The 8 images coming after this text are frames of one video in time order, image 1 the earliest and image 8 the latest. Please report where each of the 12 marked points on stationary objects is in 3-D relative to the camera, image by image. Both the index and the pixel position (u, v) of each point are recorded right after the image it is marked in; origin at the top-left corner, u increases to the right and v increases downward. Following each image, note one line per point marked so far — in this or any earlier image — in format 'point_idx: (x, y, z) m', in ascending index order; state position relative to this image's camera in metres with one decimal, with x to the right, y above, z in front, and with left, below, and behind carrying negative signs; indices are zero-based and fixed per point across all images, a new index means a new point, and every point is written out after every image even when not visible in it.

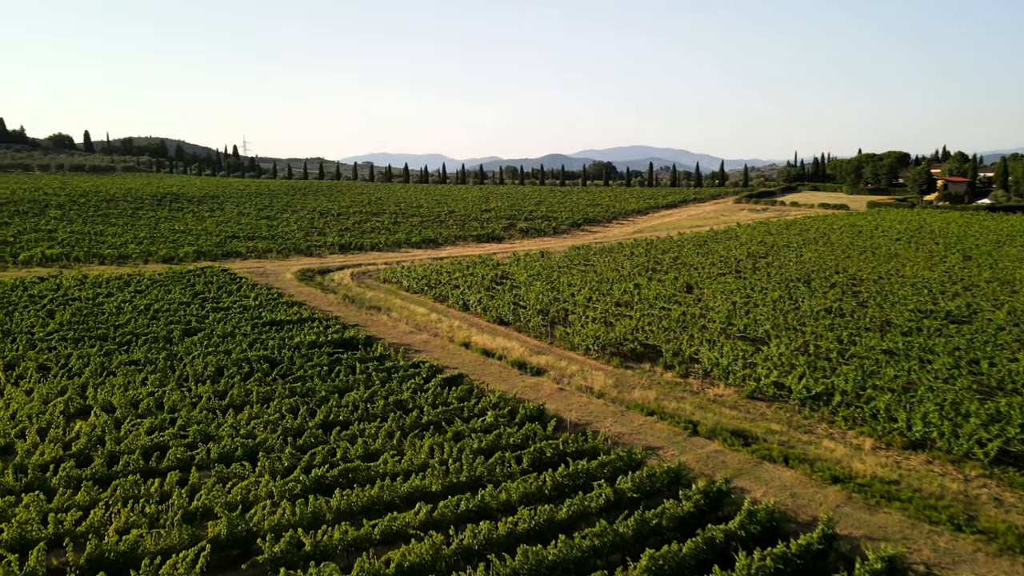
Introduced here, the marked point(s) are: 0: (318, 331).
0: (-5.4, -1.2, +19.9) m
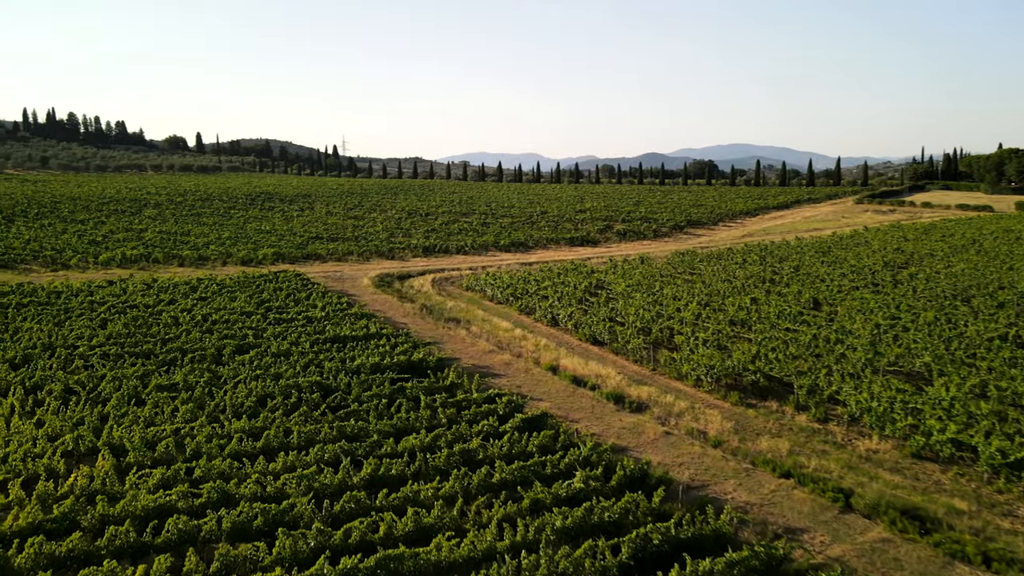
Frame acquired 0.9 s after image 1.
0: (-3.1, -1.6, +17.4) m
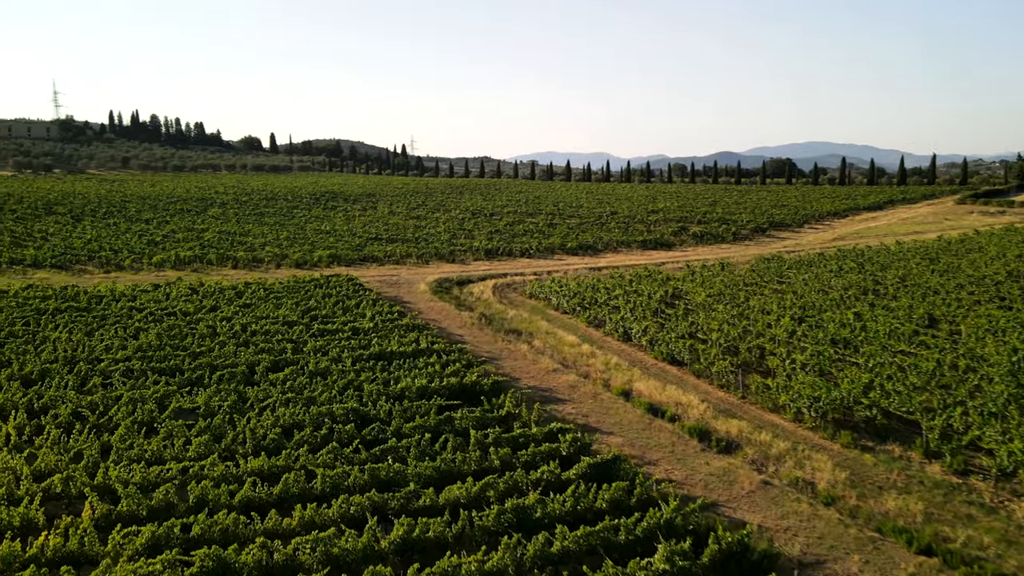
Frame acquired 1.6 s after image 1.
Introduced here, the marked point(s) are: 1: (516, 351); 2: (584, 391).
0: (-1.7, -1.8, +15.4) m
1: (+0.1, -1.7, +19.9) m
2: (+1.7, -2.4, +16.8) m
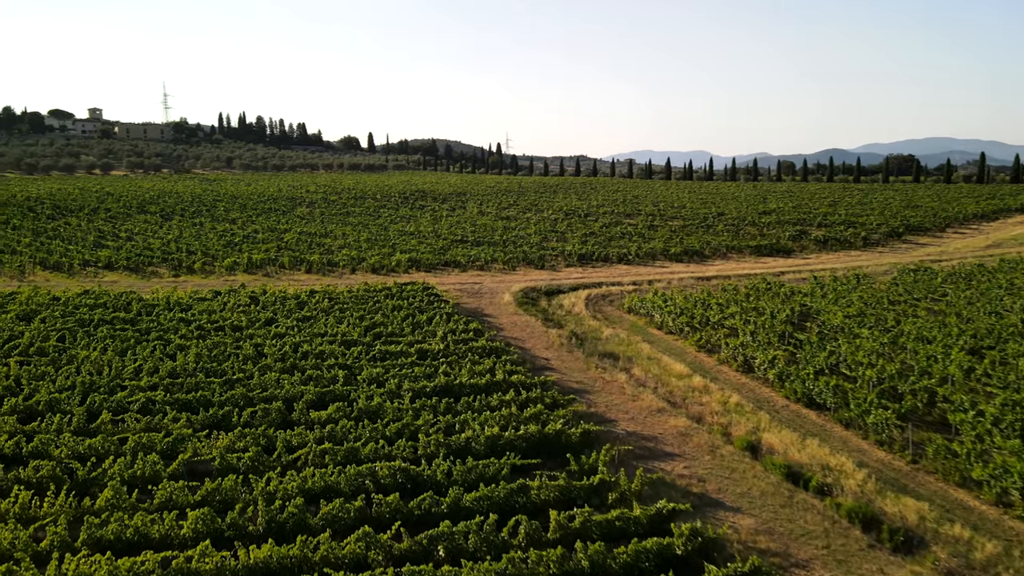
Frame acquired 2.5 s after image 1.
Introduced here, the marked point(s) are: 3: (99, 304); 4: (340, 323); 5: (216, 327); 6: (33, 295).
0: (-0.1, -2.2, +12.4) m
1: (+2.3, -2.2, +16.6) m
2: (+3.5, -2.8, +13.3) m
3: (-10.7, -0.4, +18.5) m
4: (-4.4, -0.9, +18.1) m
5: (-7.0, -0.9, +17.0) m
6: (-12.9, -0.2, +19.2) m
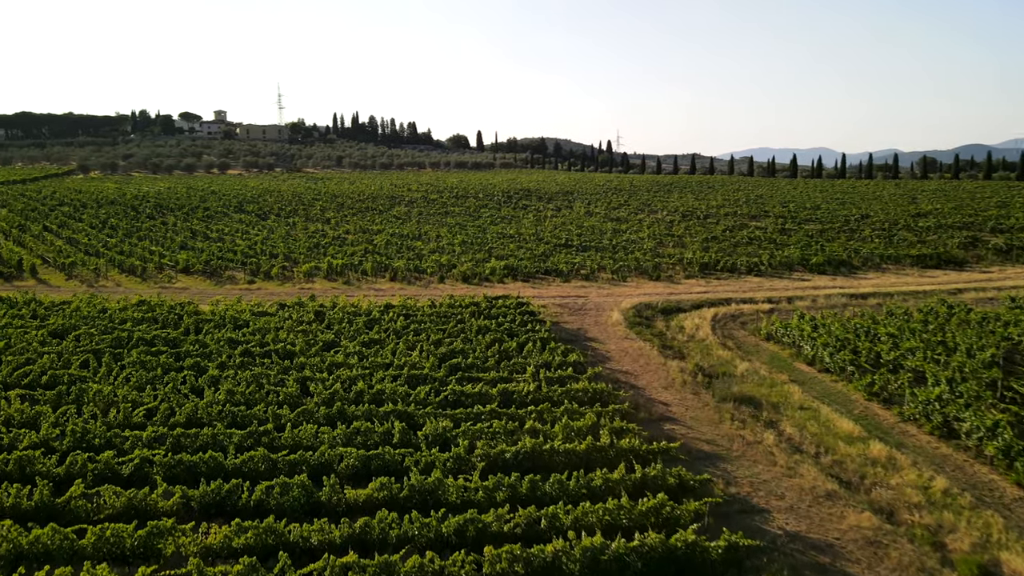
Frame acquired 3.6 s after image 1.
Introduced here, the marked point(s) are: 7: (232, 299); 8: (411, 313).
0: (+1.3, -2.7, +8.7) m
1: (+4.2, -2.7, +12.4) m
2: (+4.9, -3.4, +9.0) m
3: (-8.3, -0.7, +16.3) m
4: (-2.1, -1.3, +15.0) m
5: (-4.9, -1.2, +14.2) m
6: (-10.4, -0.4, +17.4) m
7: (-7.7, -0.3, +19.6) m
8: (-2.5, -0.6, +18.1) m
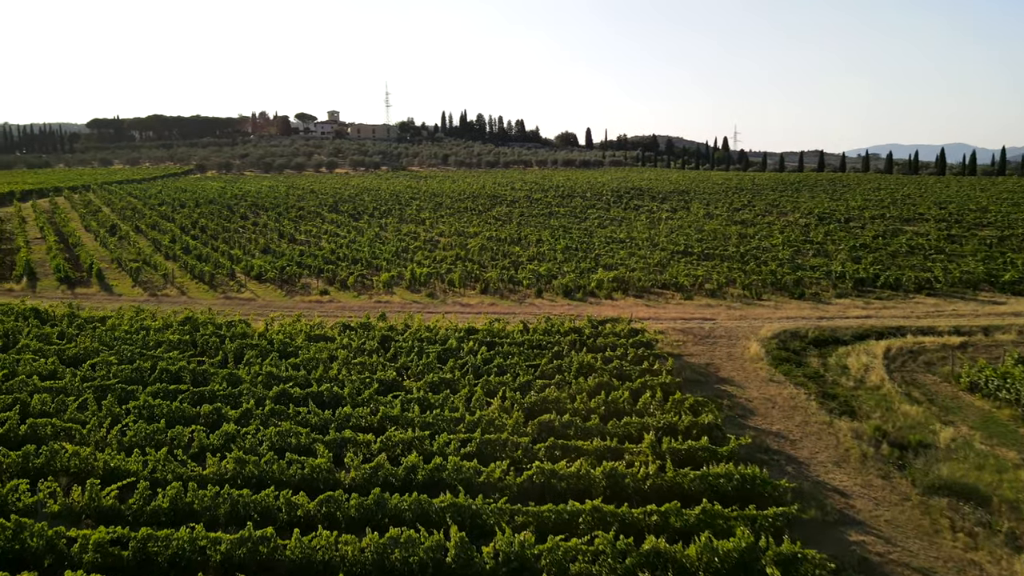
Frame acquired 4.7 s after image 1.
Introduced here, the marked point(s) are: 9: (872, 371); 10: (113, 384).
0: (+2.0, -3.2, +4.8) m
1: (+5.5, -3.3, +8.1) m
2: (+5.7, -4.0, +4.6) m
3: (-6.3, -1.0, +13.7) m
4: (-0.3, -1.7, +11.5) m
5: (-3.2, -1.7, +11.2) m
6: (-8.1, -0.7, +15.1) m
7: (-5.2, -0.6, +16.9) m
8: (-0.3, -1.1, +14.7) m
9: (+7.4, -1.7, +14.6) m
10: (-6.2, -1.5, +11.1) m
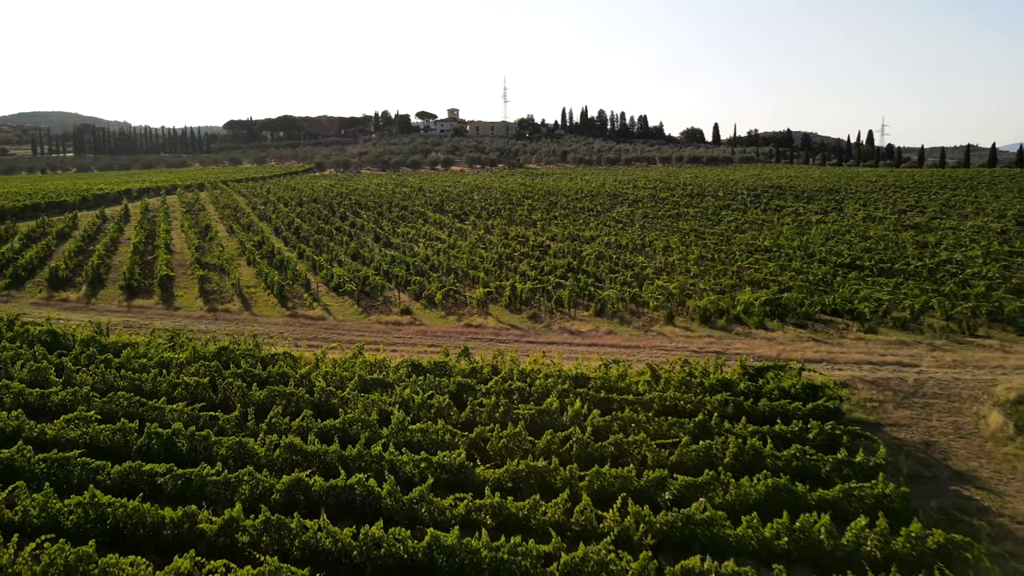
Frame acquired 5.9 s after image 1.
0: (+2.2, -3.8, +0.4) m
1: (+6.2, -4.0, +3.0) m
2: (+5.7, -4.7, -0.4) m
3: (-4.5, -1.4, +10.5) m
4: (+0.9, -2.3, +7.4) m
5: (-1.9, -2.1, +7.5) m
6: (-6.1, -1.1, +12.2) m
7: (-2.9, -1.1, +13.5) m
8: (+1.5, -1.6, +10.5) m
9: (+9.1, -2.4, +9.2) m
10: (-4.9, -1.9, +8.0) m
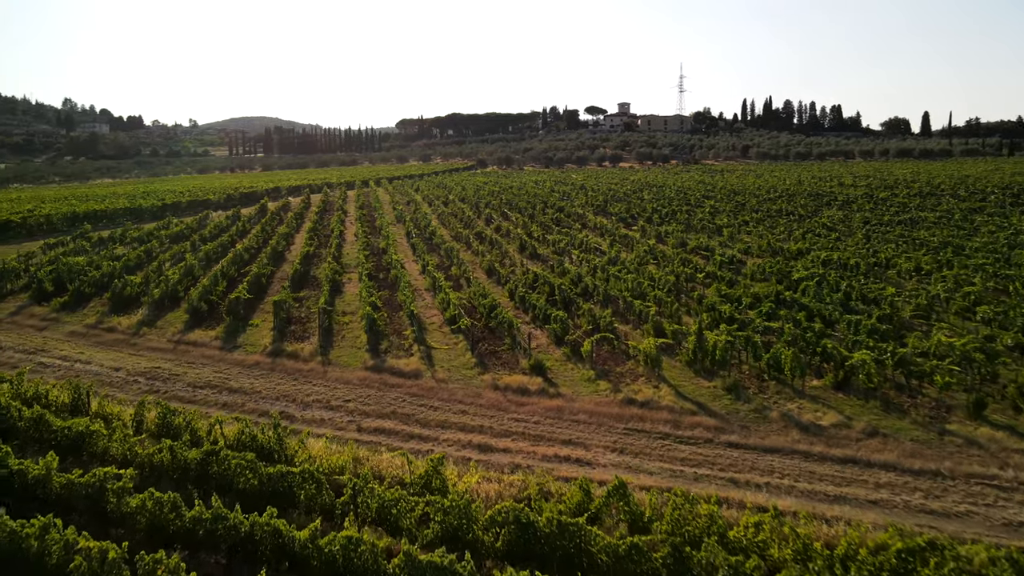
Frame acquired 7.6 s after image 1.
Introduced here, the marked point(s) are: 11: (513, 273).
0: (+1.0, -4.7, -5.8) m
1: (+5.5, -5.0, -4.1) m
2: (+4.3, -5.7, -7.4) m
3: (-3.0, -2.1, +5.6) m
4: (+1.5, -3.1, +1.3) m
5: (-1.3, -2.9, +2.1) m
6: (-4.2, -1.7, +7.5) m
7: (-0.8, -1.8, +8.1) m
8: (+2.8, -2.5, +4.2) m
9: (+9.9, -3.5, +1.2) m
10: (-4.0, -2.6, +3.2) m
11: (+0.1, +0.4, +18.3) m
